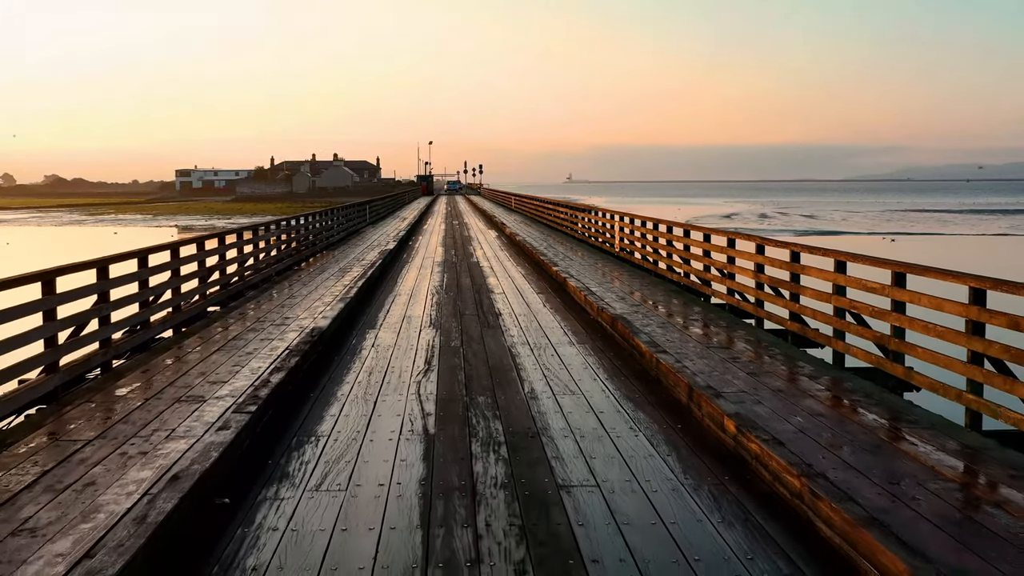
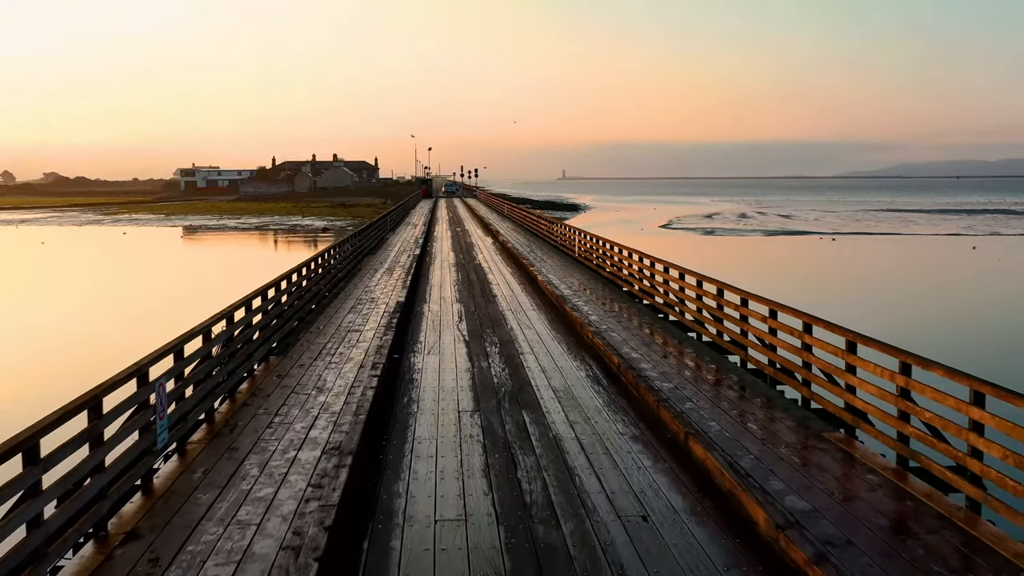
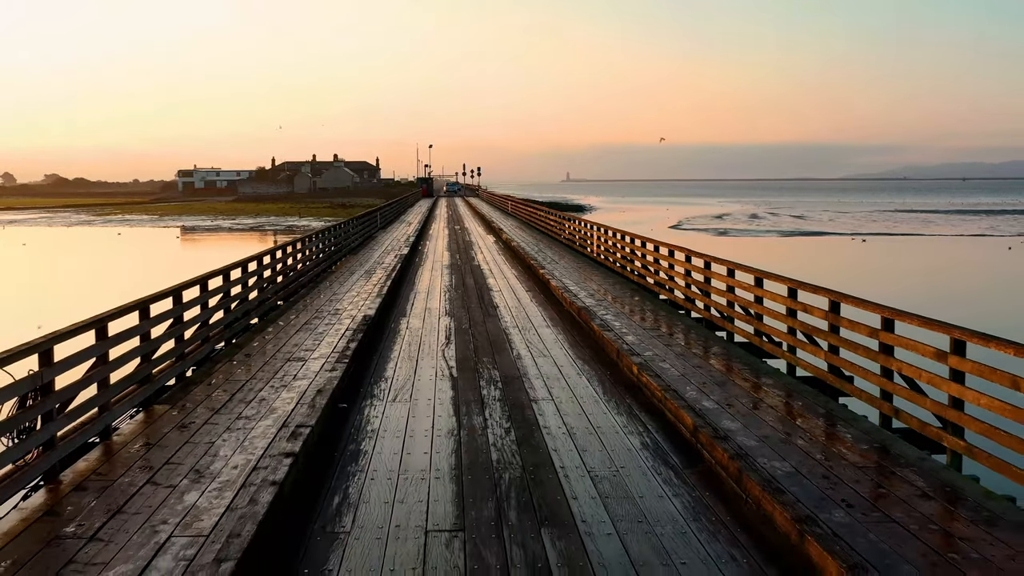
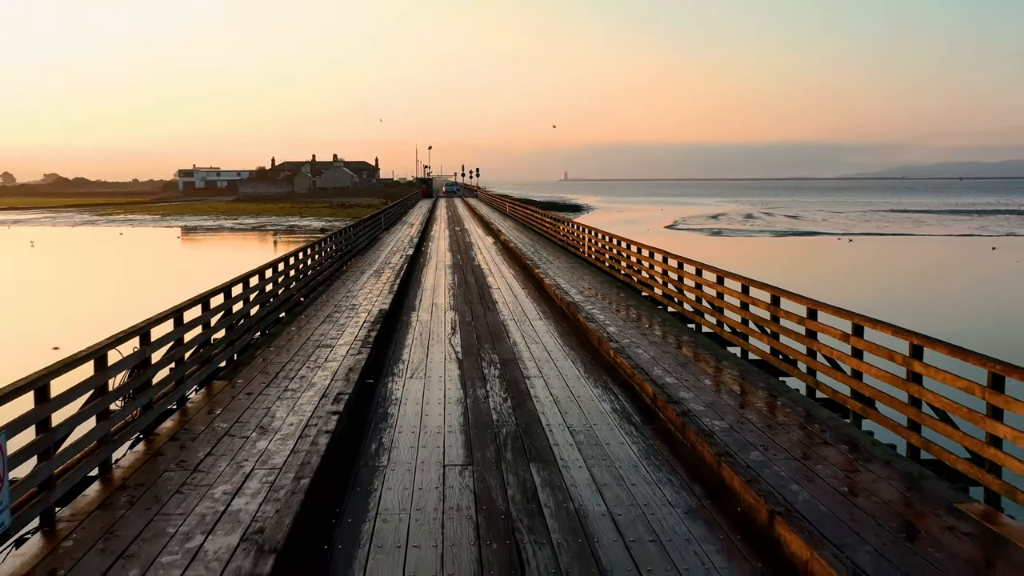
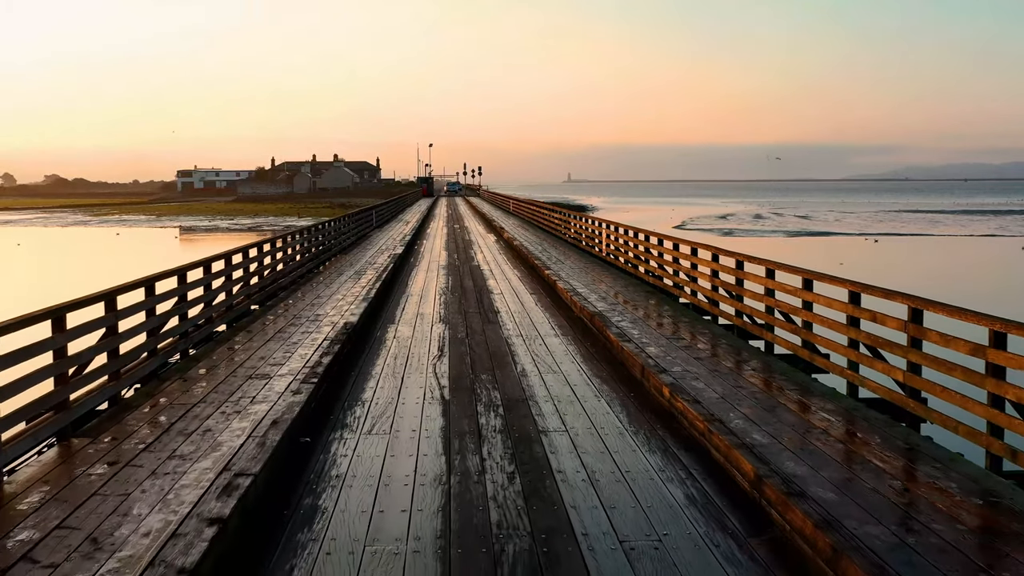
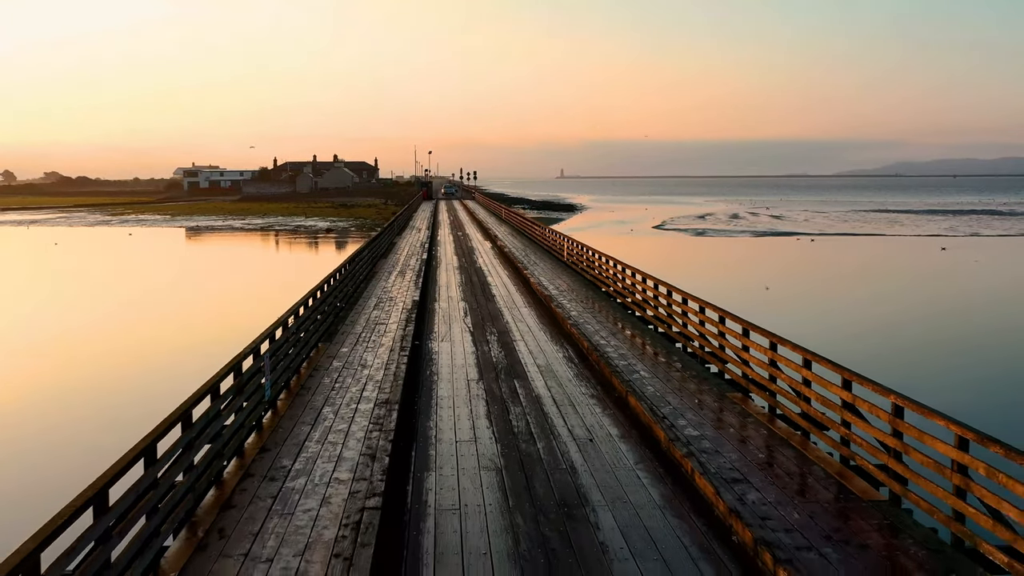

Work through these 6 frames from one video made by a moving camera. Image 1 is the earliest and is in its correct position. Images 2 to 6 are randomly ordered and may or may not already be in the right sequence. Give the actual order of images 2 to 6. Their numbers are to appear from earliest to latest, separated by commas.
5, 3, 4, 2, 6
